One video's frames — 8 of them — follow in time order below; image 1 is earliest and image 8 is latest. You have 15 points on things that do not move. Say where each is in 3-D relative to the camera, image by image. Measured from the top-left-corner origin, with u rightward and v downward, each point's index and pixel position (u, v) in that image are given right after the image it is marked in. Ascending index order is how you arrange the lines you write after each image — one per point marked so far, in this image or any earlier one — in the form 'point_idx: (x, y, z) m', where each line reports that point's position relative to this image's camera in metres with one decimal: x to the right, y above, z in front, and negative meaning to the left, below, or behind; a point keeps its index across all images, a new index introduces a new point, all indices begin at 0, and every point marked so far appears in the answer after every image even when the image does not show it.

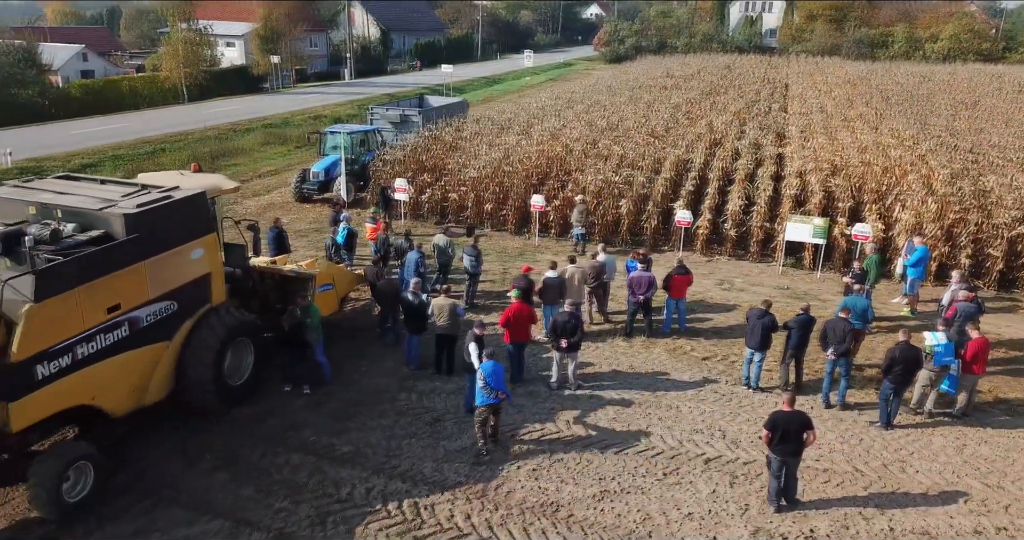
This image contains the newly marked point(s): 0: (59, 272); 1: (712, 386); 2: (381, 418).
0: (-4.1, 0.0, +6.8) m
1: (+2.6, -1.5, +9.7) m
2: (-1.6, -1.7, +8.9) m
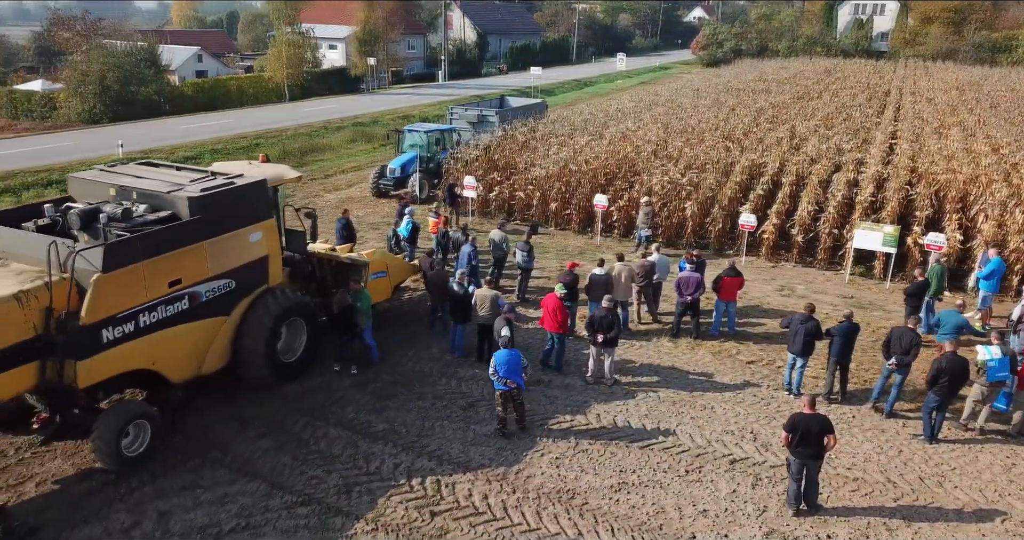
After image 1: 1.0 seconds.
0: (-3.8, +0.2, +7.5) m
1: (+3.1, -1.5, +9.6) m
2: (-1.2, -1.6, +9.3) m
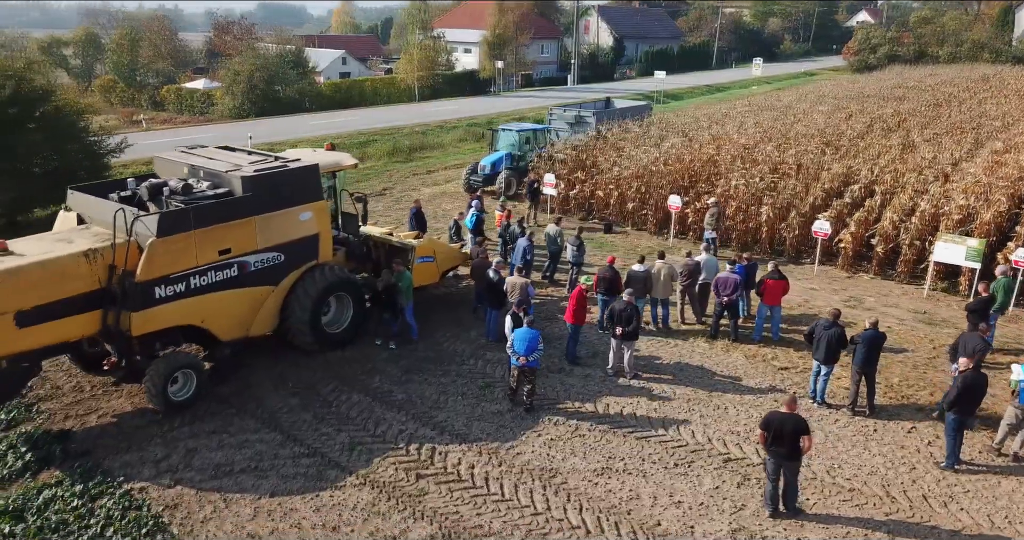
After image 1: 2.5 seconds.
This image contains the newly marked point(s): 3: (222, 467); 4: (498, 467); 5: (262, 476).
0: (-3.8, +0.6, +8.6) m
1: (+3.3, -1.6, +9.4) m
2: (-0.9, -1.4, +9.9) m
3: (-3.0, -2.0, +7.8) m
4: (-0.2, -2.1, +7.9) m
5: (-2.6, -2.1, +7.7) m
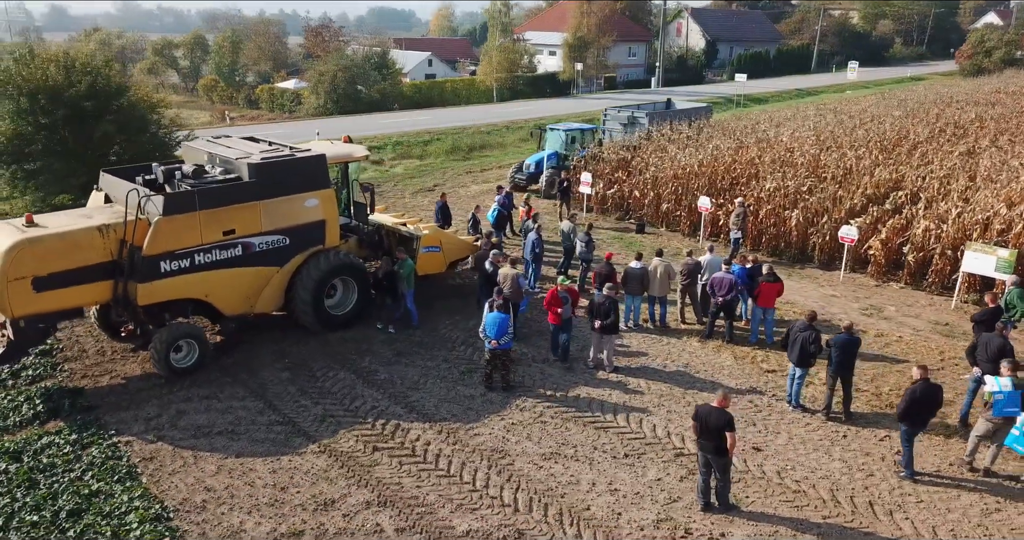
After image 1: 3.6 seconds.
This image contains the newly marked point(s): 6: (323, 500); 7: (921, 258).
0: (-4.1, +0.9, +9.3) m
1: (+3.0, -1.5, +9.2) m
2: (-1.1, -1.2, +10.3) m
3: (-3.5, -1.8, +8.5) m
4: (-0.7, -1.9, +8.2) m
5: (-3.1, -1.9, +8.3) m
6: (-1.8, -2.2, +7.2) m
7: (+7.1, +0.2, +13.0) m
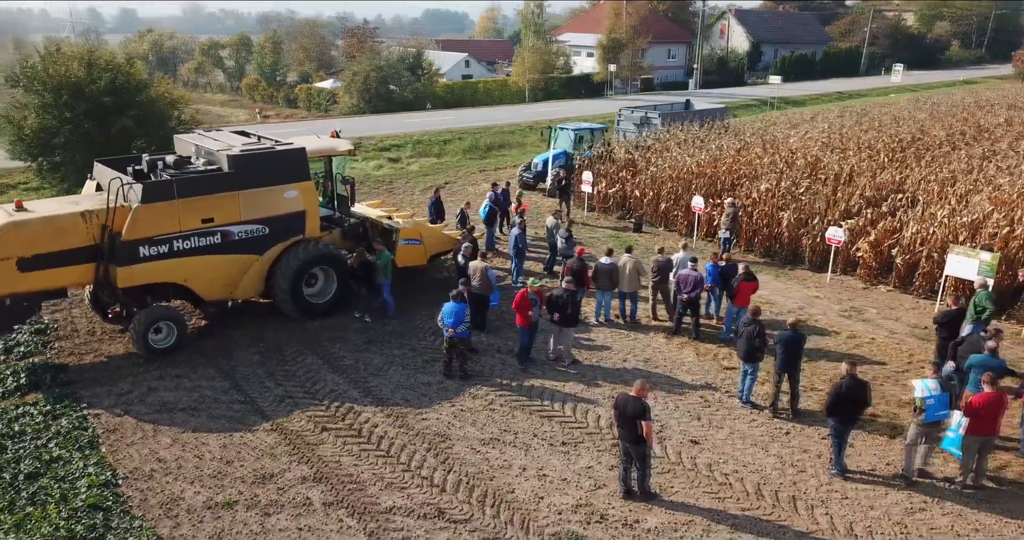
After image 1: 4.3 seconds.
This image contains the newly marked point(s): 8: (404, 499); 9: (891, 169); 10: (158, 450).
0: (-4.6, +1.1, +9.8) m
1: (+2.4, -1.5, +9.3) m
2: (-1.6, -1.1, +10.6) m
3: (-4.1, -1.6, +9.0) m
4: (-1.3, -1.8, +8.5) m
5: (-3.7, -1.7, +8.8) m
6: (-2.5, -2.1, +7.6) m
7: (+6.8, +0.1, +12.8) m
8: (-1.0, -2.2, +7.2) m
9: (+8.0, +2.1, +15.9) m
10: (-3.8, -1.9, +8.0) m
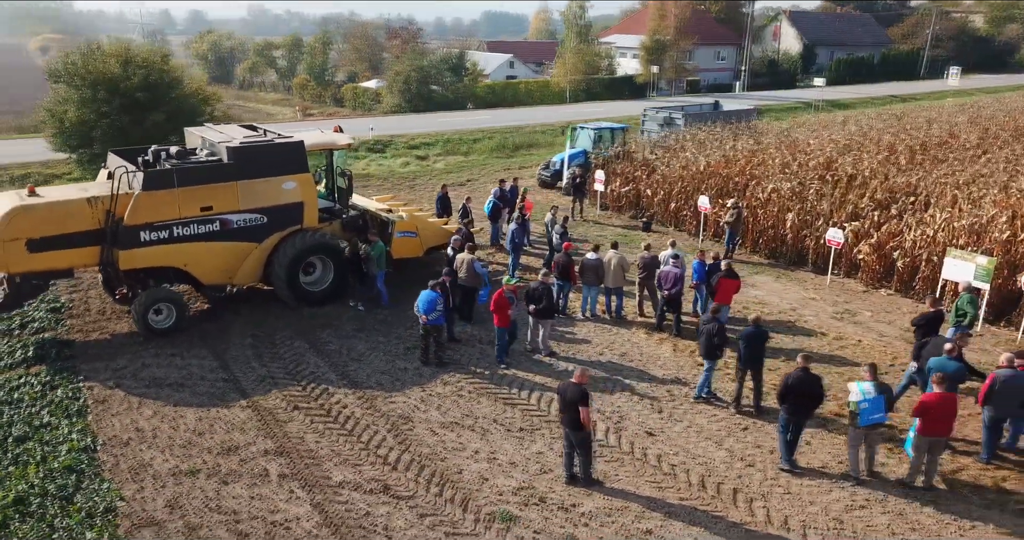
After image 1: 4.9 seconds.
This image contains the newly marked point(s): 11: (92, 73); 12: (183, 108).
0: (-4.8, +1.3, +10.4) m
1: (+2.0, -1.4, +9.4) m
2: (-1.9, -1.0, +10.9) m
3: (-4.5, -1.4, +9.5) m
4: (-1.7, -1.6, +8.8) m
5: (-4.1, -1.5, +9.3) m
6: (-3.0, -1.9, +8.0) m
7: (+6.7, +0.1, +12.6) m
8: (-1.6, -2.0, +7.5) m
9: (+8.2, +2.0, +15.6) m
10: (-4.2, -1.7, +8.5) m
11: (-9.8, +4.6, +17.6) m
12: (-8.0, +3.9, +18.3) m
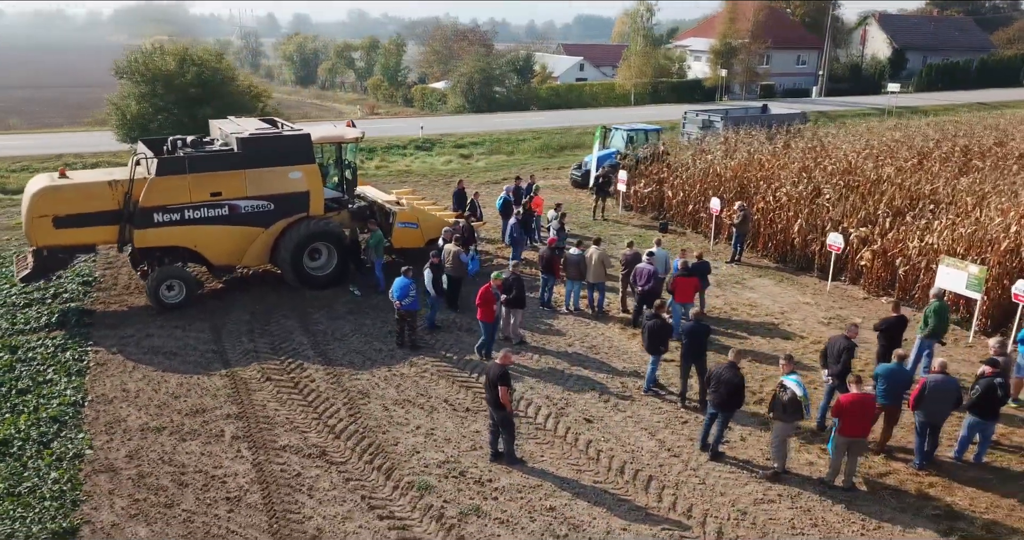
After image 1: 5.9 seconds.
0: (-5.1, +1.6, +11.4) m
1: (+1.5, -1.4, +9.6) m
2: (-2.2, -0.8, +11.5) m
3: (-4.9, -1.1, +10.4) m
4: (-2.3, -1.4, +9.4) m
5: (-4.6, -1.2, +10.1) m
6: (-3.7, -1.6, +8.8) m
7: (+6.5, -0.1, +12.2) m
8: (-2.3, -1.8, +8.1) m
9: (+8.4, +1.8, +15.0) m
10: (-4.8, -1.4, +9.4) m
11: (-9.1, +5.0, +19.0) m
12: (-7.2, +4.3, +19.6) m
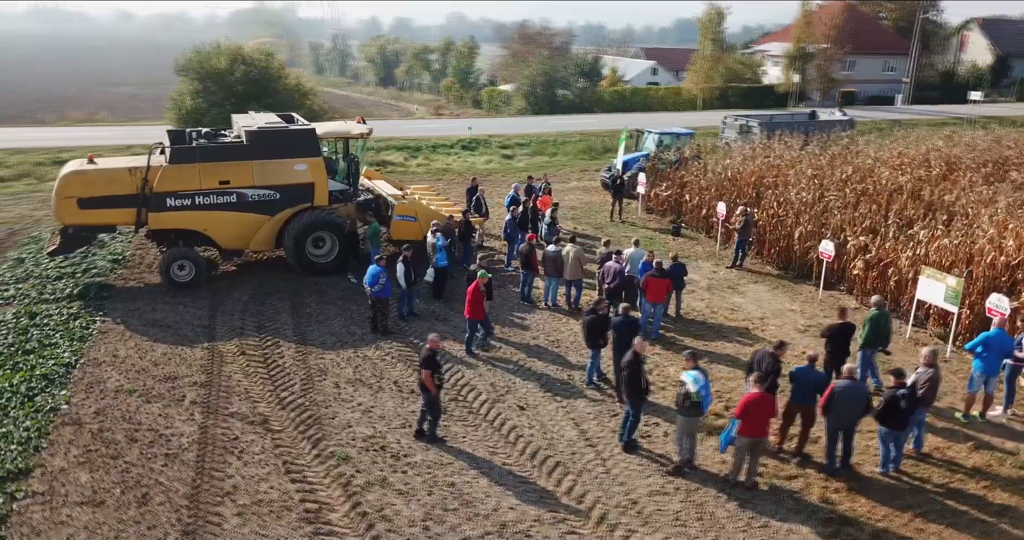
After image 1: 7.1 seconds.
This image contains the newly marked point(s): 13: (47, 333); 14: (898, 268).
0: (-5.3, +1.9, +12.3) m
1: (+0.9, -1.3, +9.8) m
2: (-2.5, -0.6, +12.2) m
3: (-5.4, -0.8, +11.4) m
4: (-2.9, -1.2, +10.1) m
5: (-5.1, -0.9, +11.1) m
6: (-4.3, -1.3, +9.6) m
7: (+6.2, -0.2, +11.9) m
8: (-3.1, -1.6, +8.8) m
9: (+8.5, +1.5, +14.4) m
10: (-5.4, -1.1, +10.3) m
11: (-8.3, +5.5, +20.4) m
12: (-6.4, +4.7, +20.7) m
13: (-6.6, -0.9, +10.7) m
14: (+6.2, 0.0, +11.8) m
